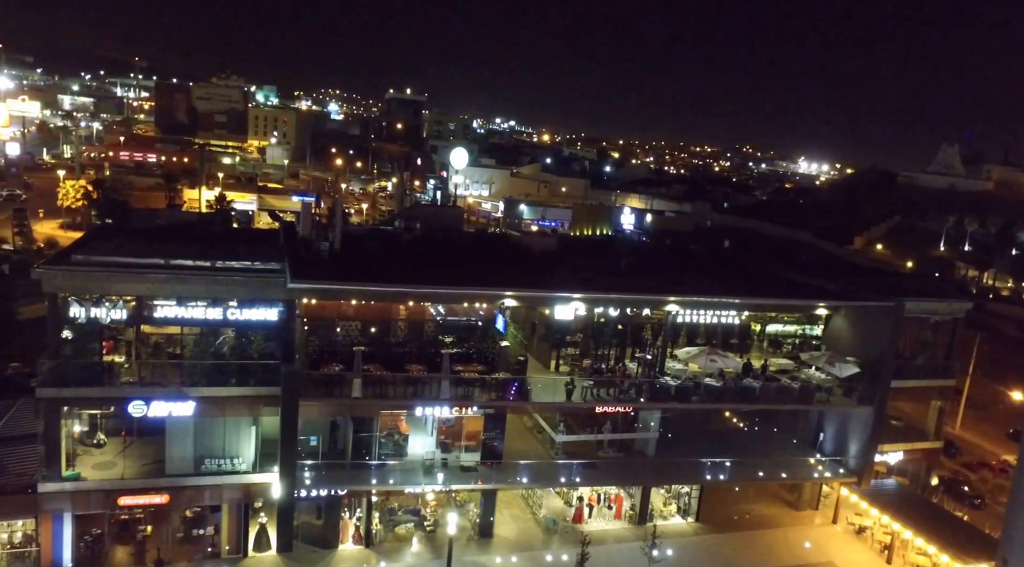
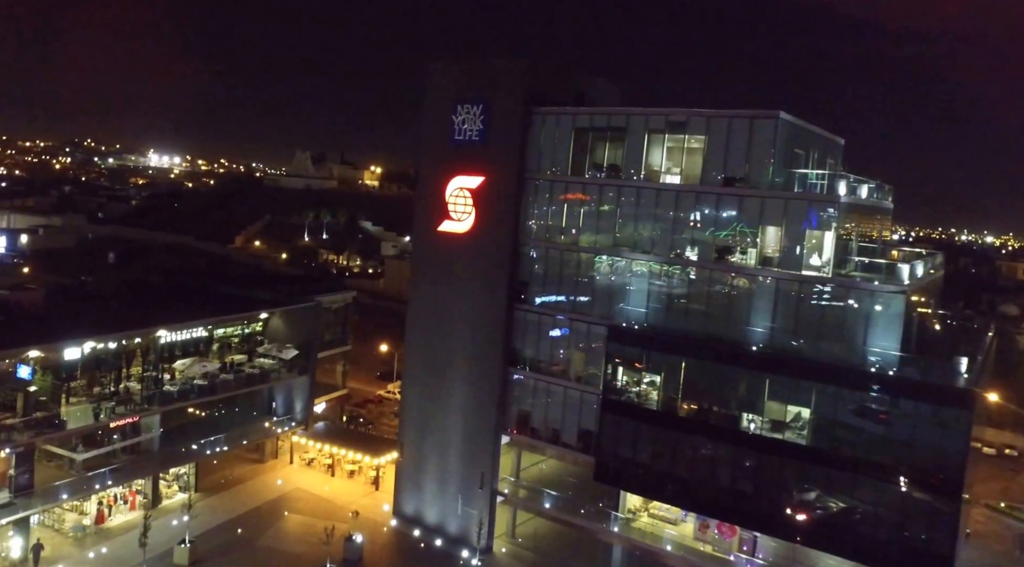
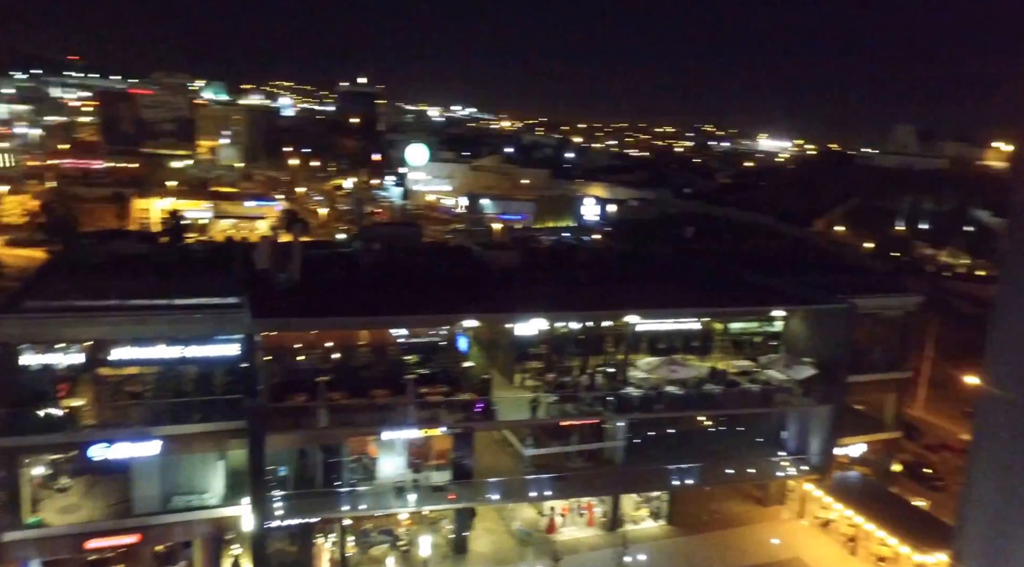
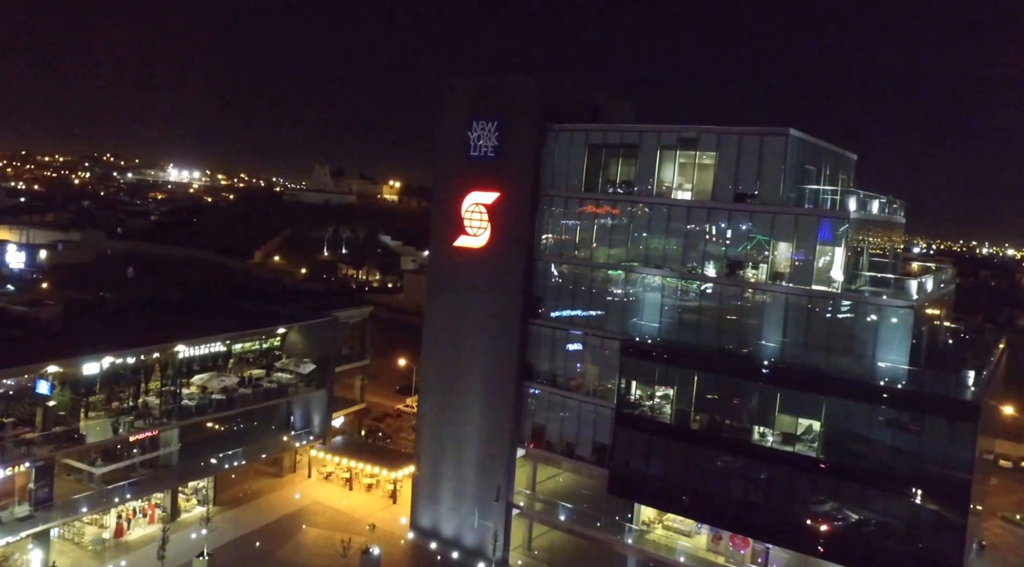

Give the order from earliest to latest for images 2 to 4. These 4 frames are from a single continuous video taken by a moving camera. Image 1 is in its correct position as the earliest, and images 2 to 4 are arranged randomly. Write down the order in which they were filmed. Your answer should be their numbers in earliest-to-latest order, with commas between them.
3, 2, 4
